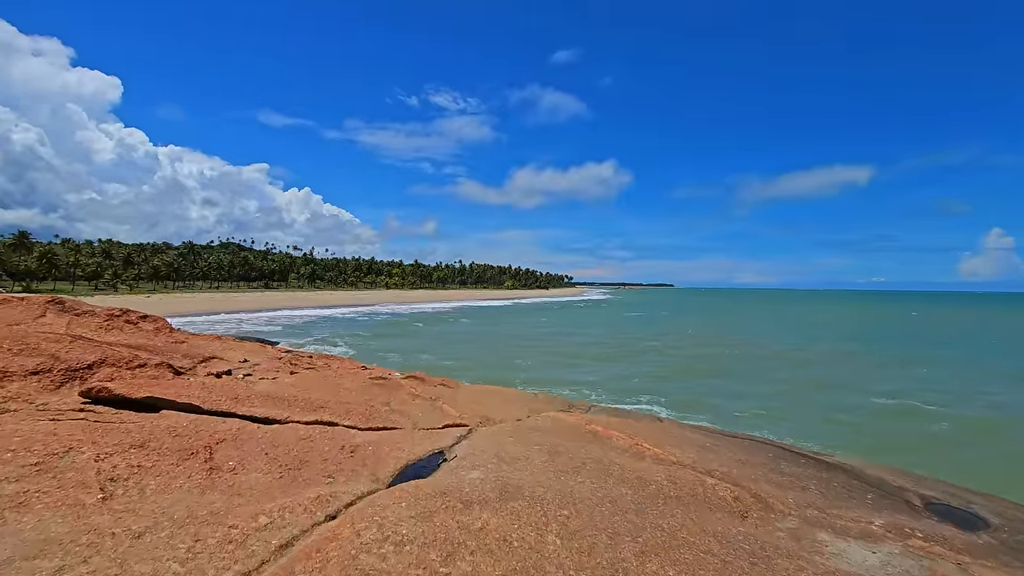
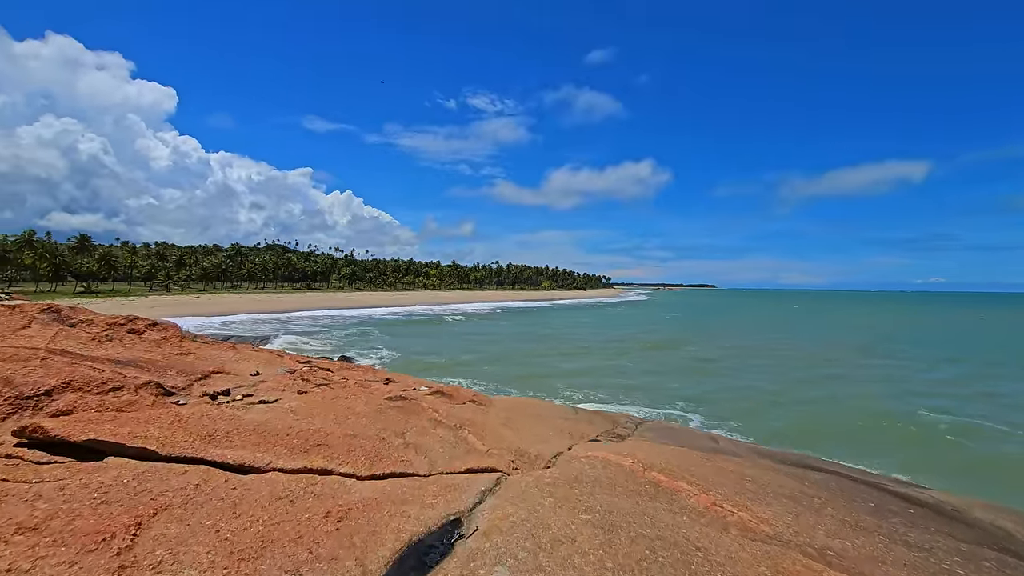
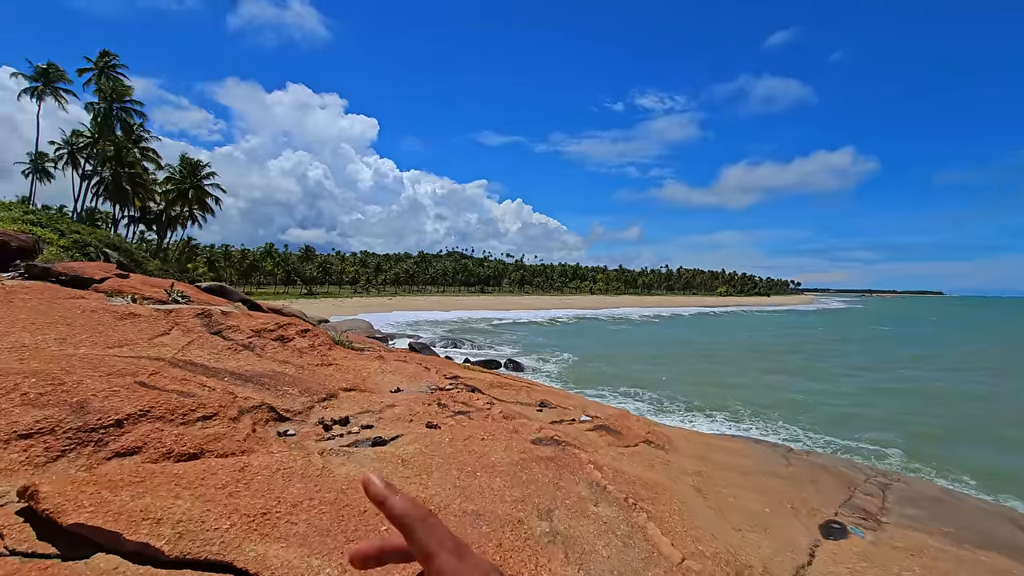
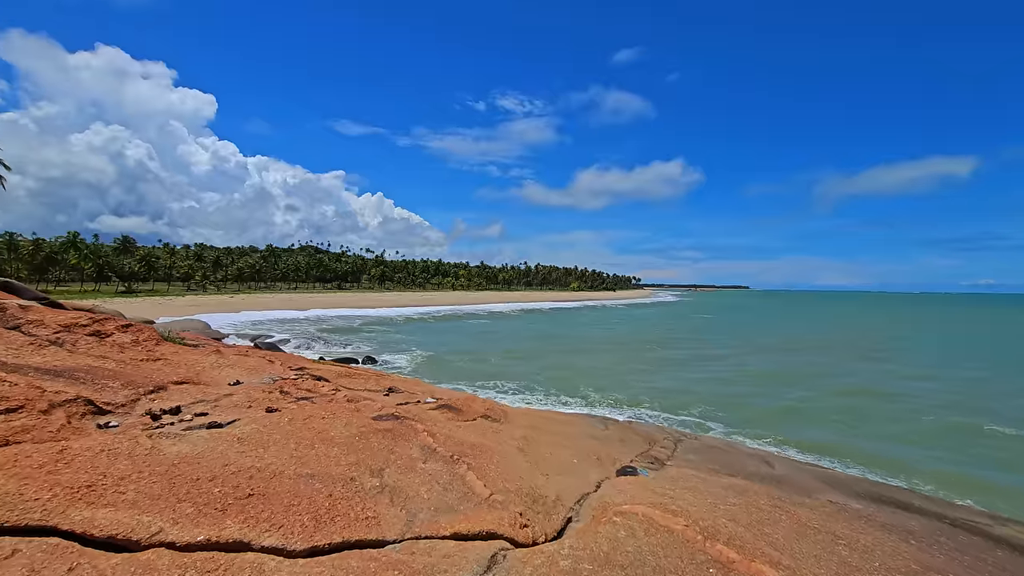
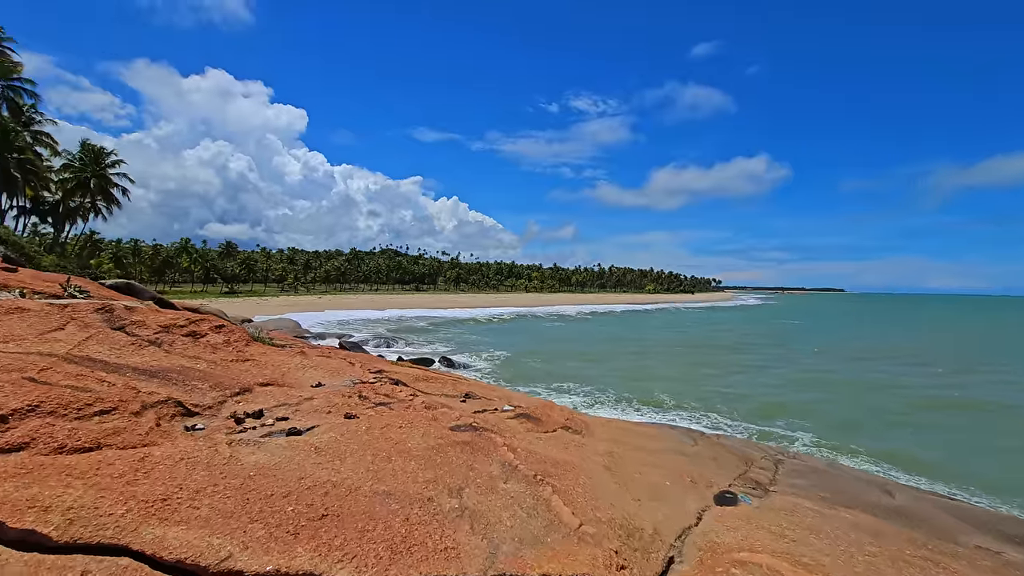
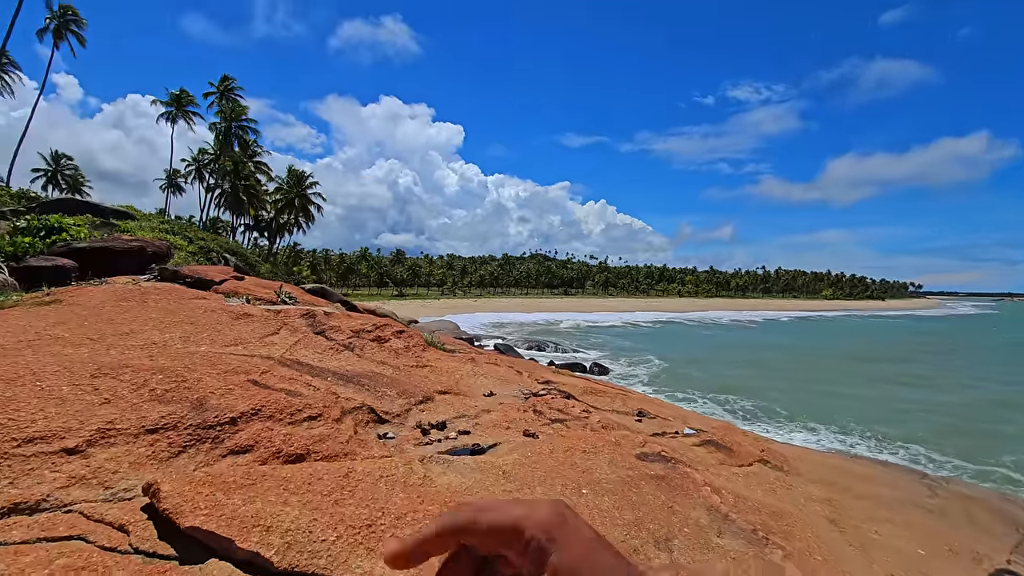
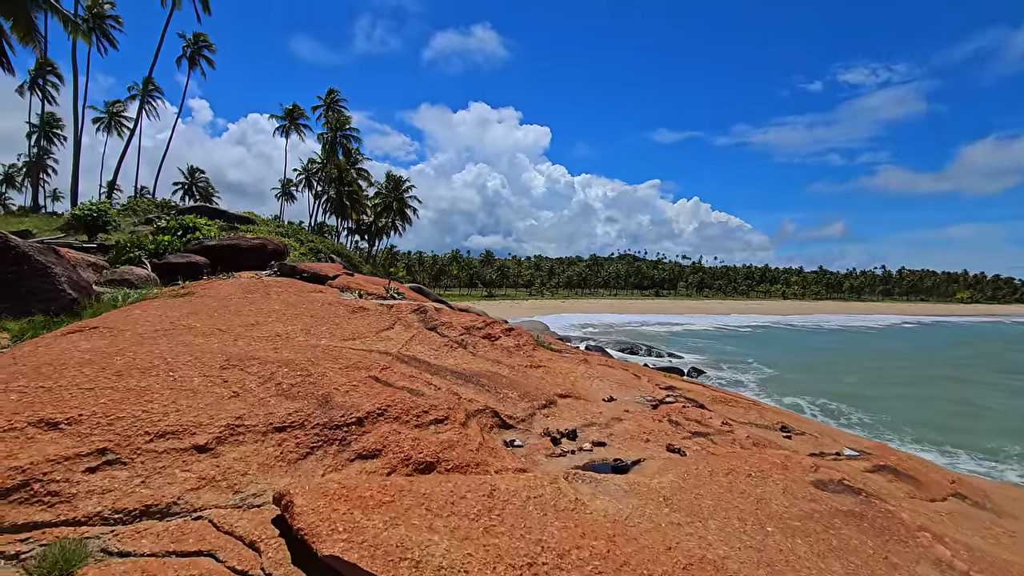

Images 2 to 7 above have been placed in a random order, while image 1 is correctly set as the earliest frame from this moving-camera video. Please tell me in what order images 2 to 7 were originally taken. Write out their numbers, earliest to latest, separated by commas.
2, 4, 5, 3, 6, 7
